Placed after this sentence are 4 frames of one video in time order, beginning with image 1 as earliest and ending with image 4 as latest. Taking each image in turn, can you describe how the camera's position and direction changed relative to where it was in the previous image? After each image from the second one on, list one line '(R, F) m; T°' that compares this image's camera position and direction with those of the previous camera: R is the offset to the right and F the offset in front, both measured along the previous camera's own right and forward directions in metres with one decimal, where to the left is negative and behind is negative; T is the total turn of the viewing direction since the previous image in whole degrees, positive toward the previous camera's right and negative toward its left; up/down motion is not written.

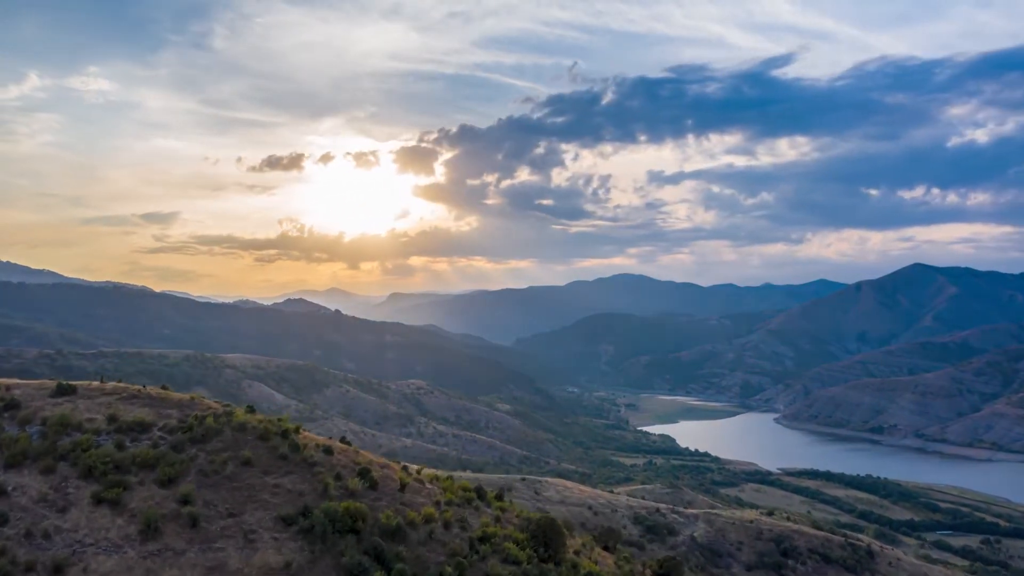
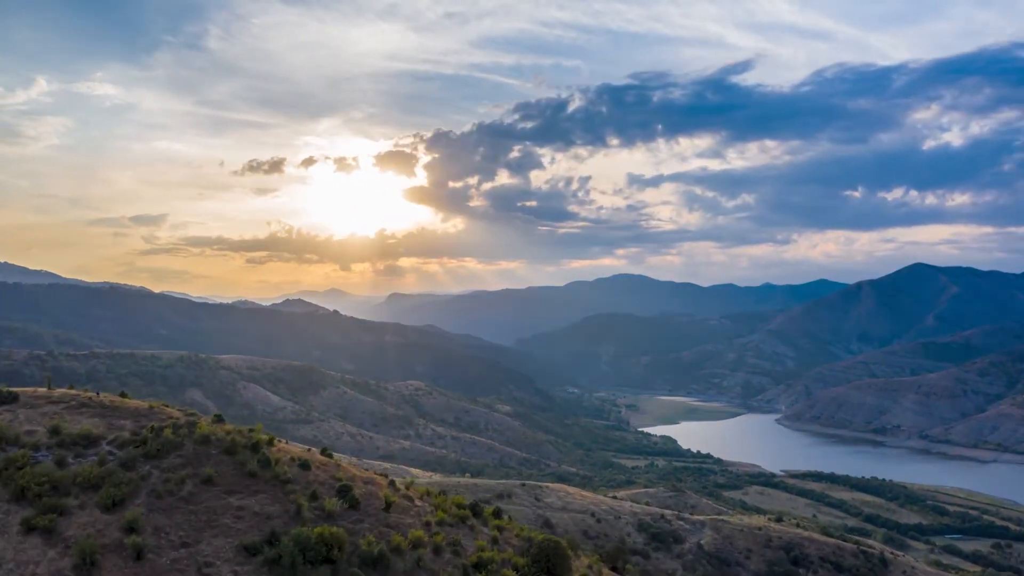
(0.0, +1.3) m; 0°
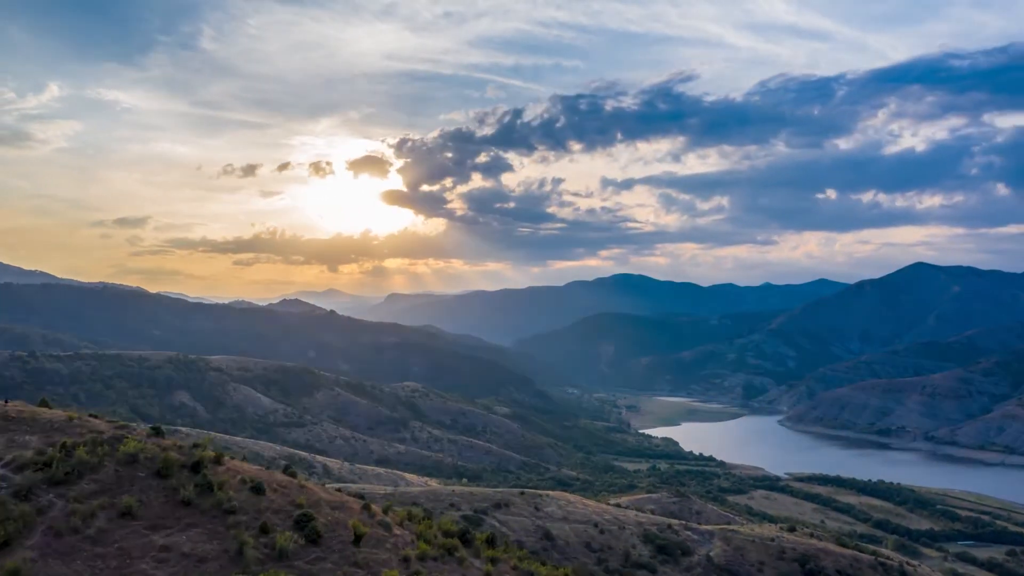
(0.0, +1.9) m; 0°
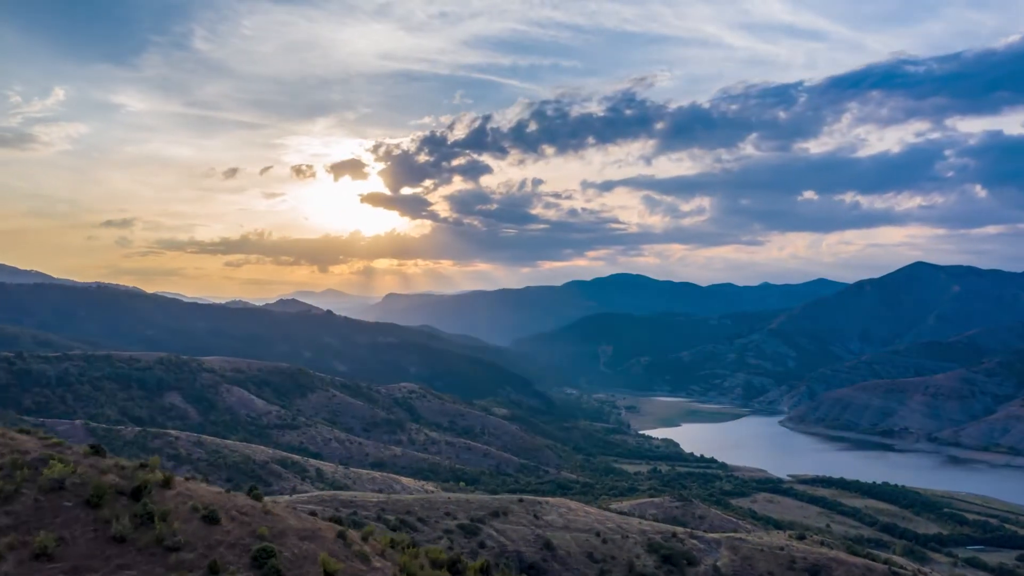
(0.0, +1.4) m; 0°
